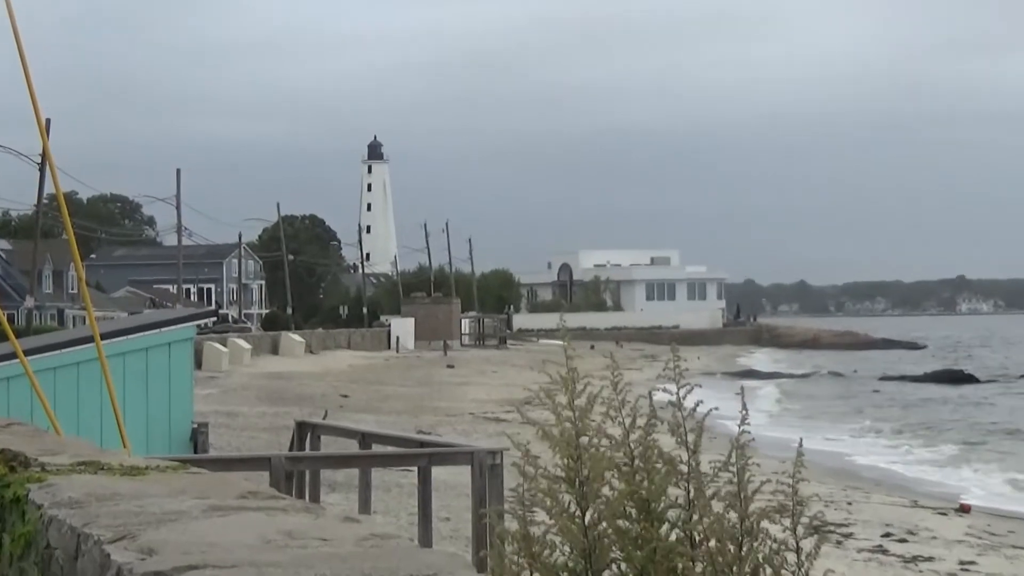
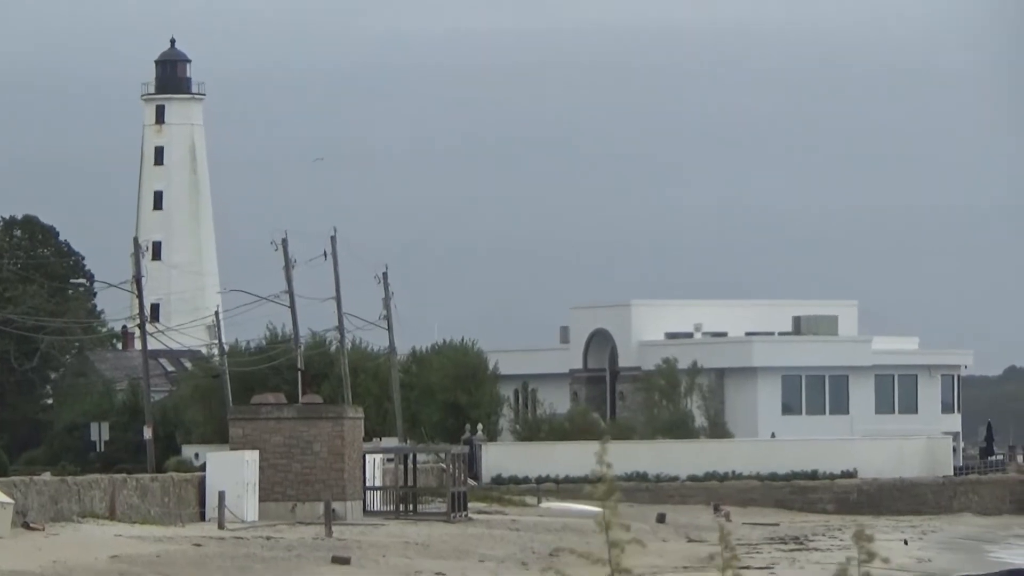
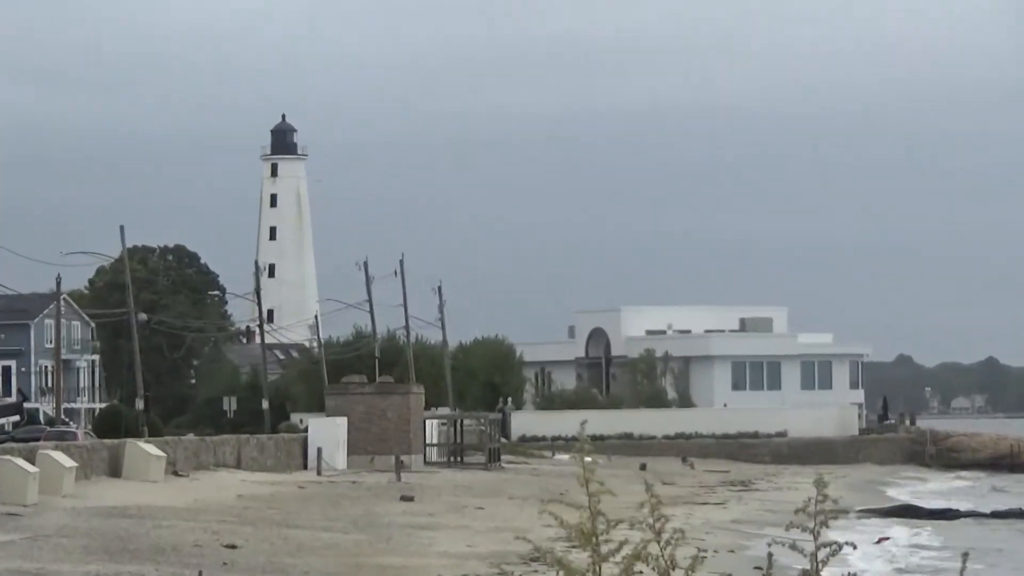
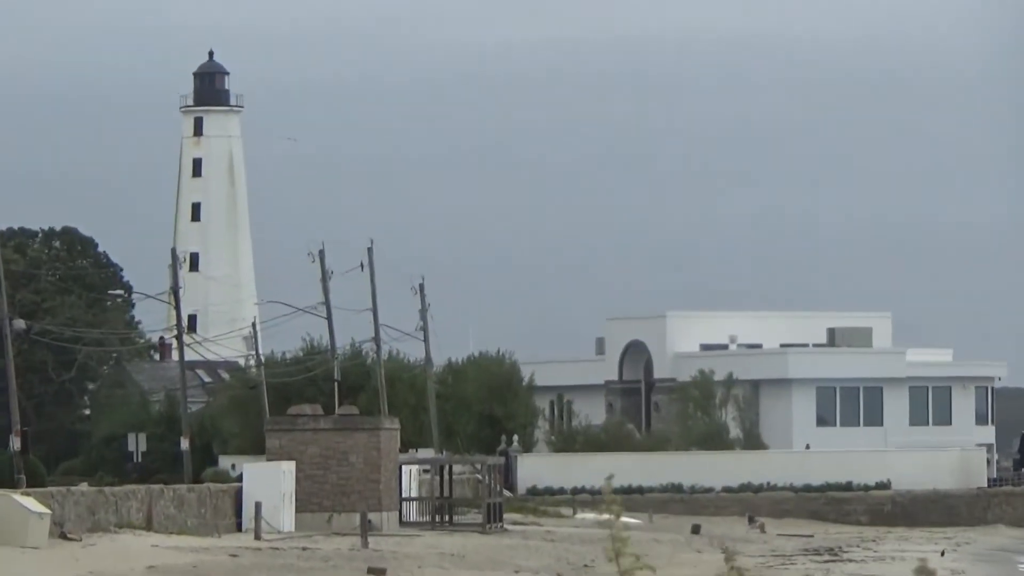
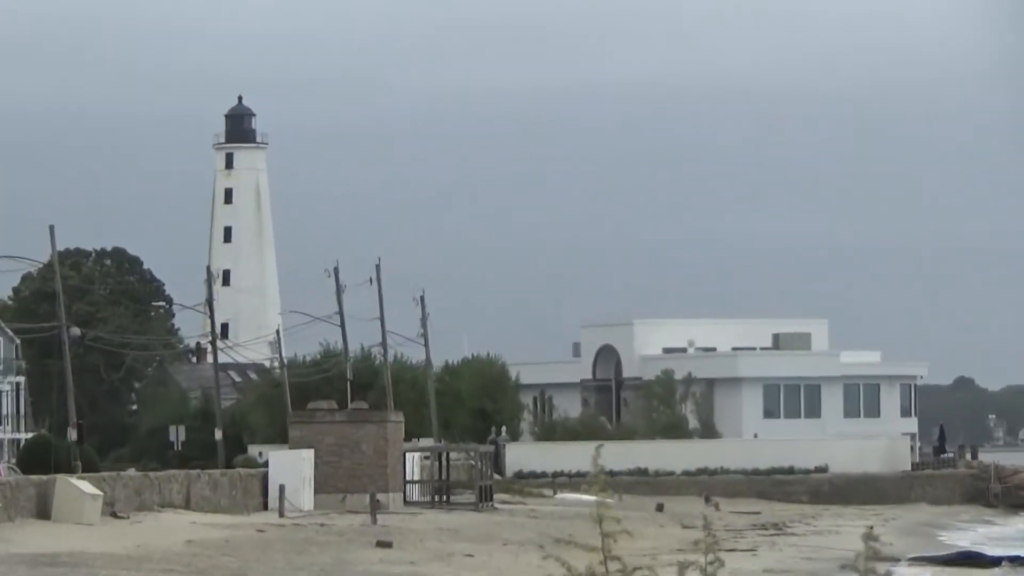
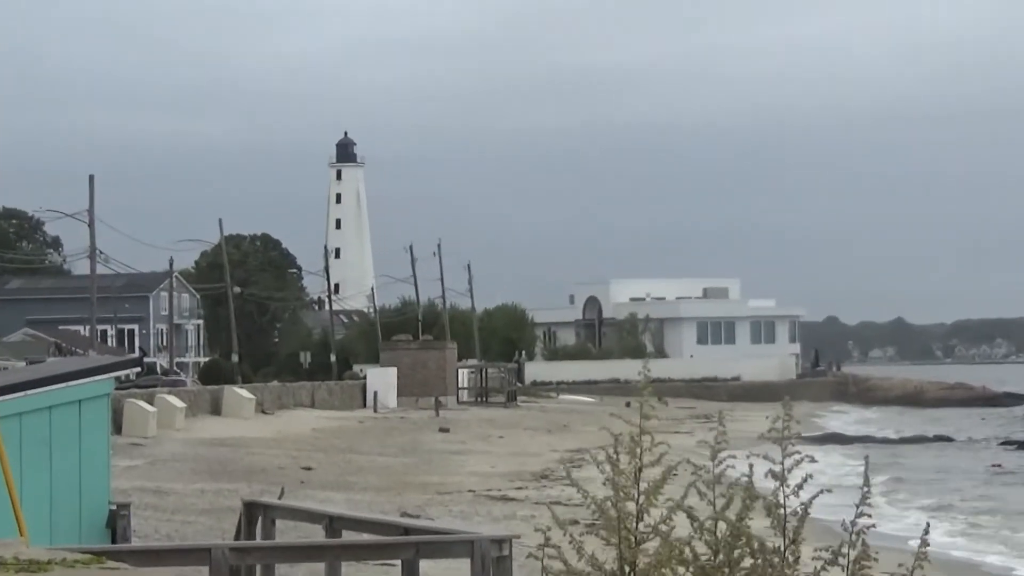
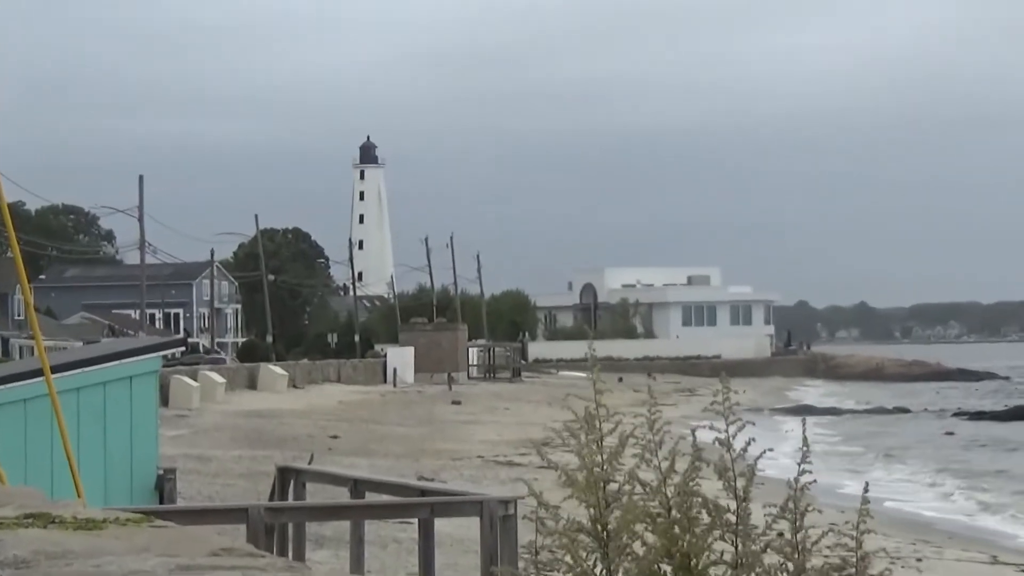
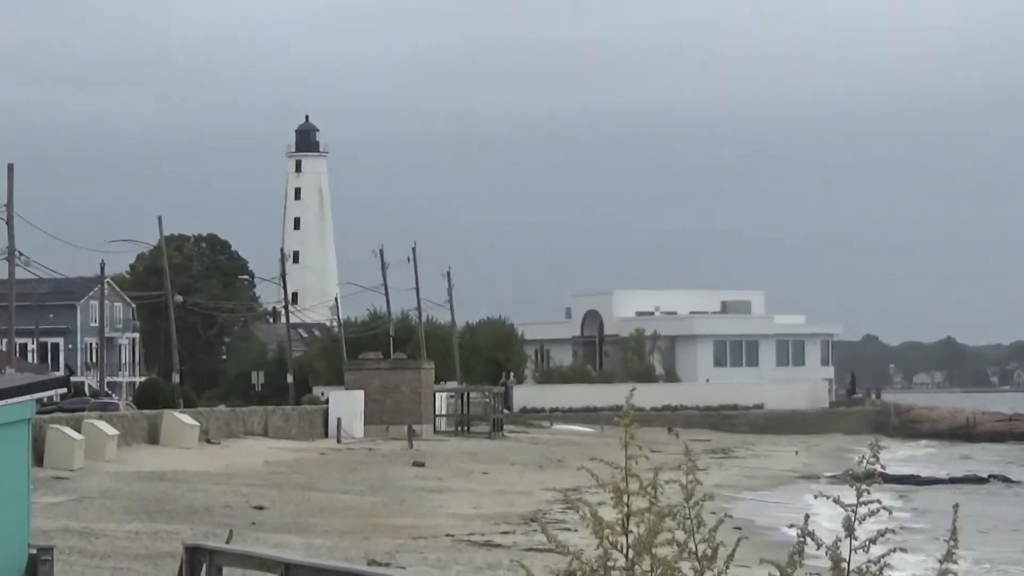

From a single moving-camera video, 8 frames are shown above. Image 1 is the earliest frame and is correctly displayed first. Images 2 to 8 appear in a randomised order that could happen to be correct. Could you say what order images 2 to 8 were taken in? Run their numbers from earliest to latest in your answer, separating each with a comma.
7, 6, 8, 3, 5, 4, 2
